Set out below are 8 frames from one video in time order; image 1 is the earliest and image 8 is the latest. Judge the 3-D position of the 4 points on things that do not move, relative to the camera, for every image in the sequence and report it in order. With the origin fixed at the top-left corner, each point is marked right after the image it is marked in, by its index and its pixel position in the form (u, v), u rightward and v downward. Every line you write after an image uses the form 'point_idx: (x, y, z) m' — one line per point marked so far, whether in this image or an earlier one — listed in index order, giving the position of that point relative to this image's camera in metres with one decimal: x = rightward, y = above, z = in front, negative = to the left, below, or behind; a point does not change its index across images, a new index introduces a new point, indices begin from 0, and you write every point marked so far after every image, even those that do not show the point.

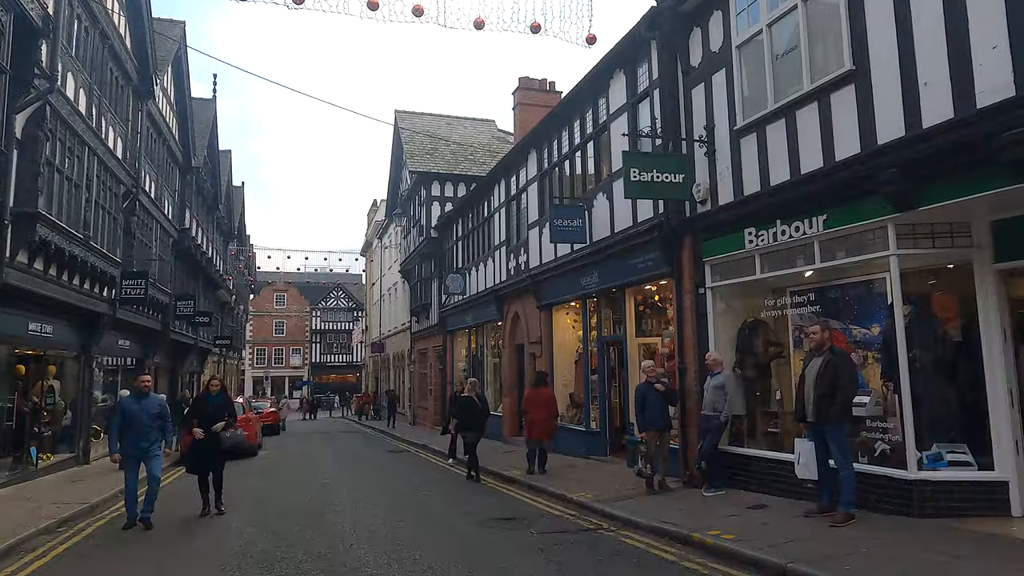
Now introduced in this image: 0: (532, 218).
0: (+0.5, +1.7, +16.7) m
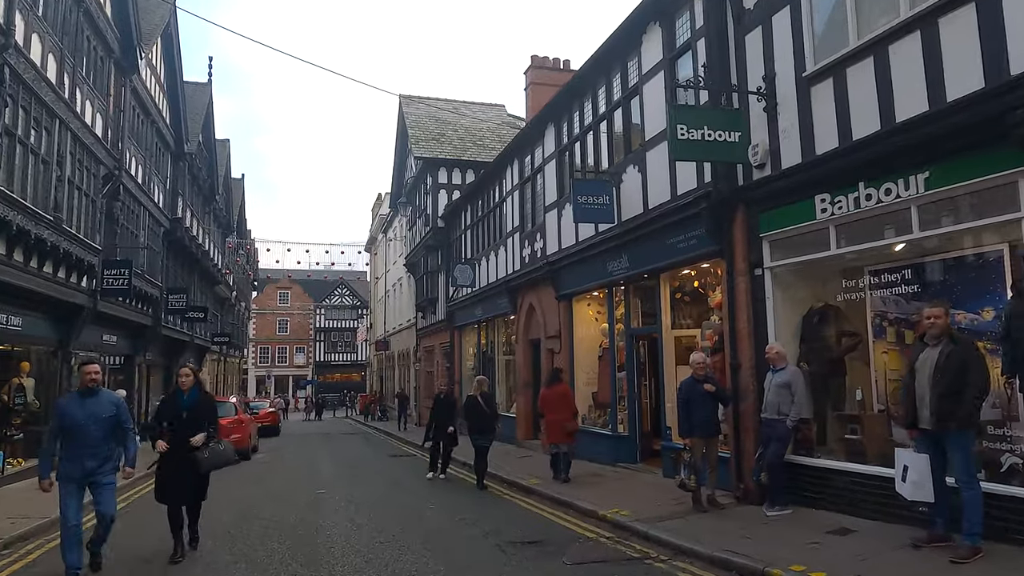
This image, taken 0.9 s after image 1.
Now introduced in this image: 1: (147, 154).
0: (+0.8, +1.9, +15.2) m
1: (-10.2, +3.7, +19.3) m
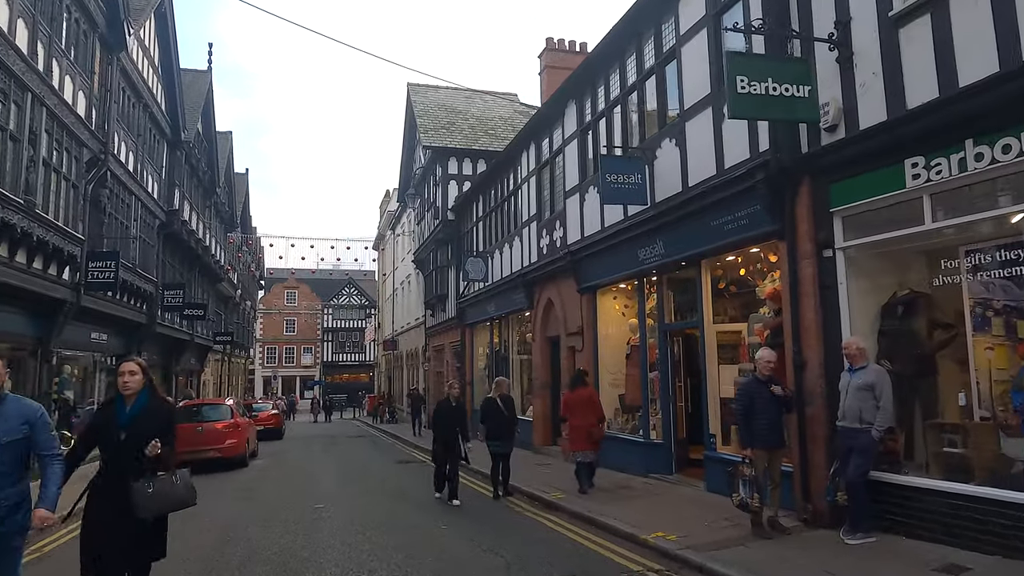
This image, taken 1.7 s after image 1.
0: (+1.2, +2.1, +13.9) m
1: (-9.8, +3.9, +18.2) m
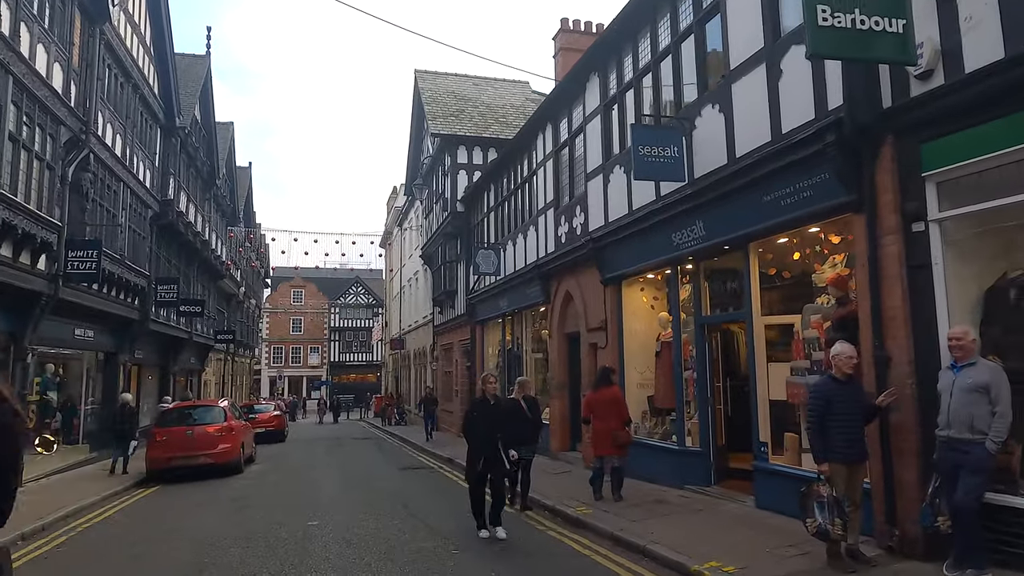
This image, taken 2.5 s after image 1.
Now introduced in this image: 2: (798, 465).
0: (+1.5, +2.3, +12.7) m
1: (-9.4, +4.0, +17.0) m
2: (+3.3, -2.1, +8.0) m
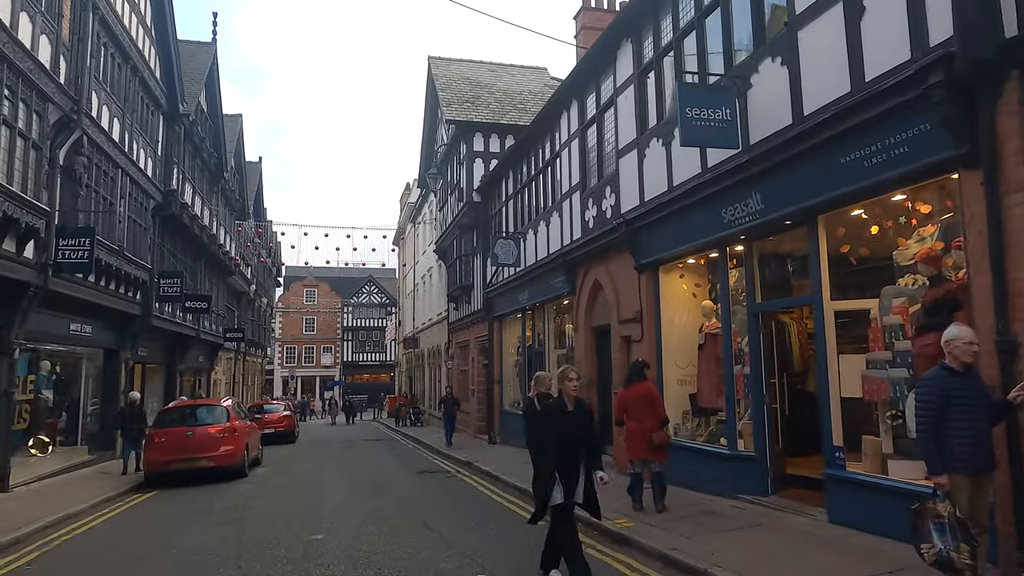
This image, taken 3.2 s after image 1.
0: (+1.9, +2.5, +11.6) m
1: (-8.9, +4.2, +16.1) m
2: (+3.7, -1.8, +6.9) m
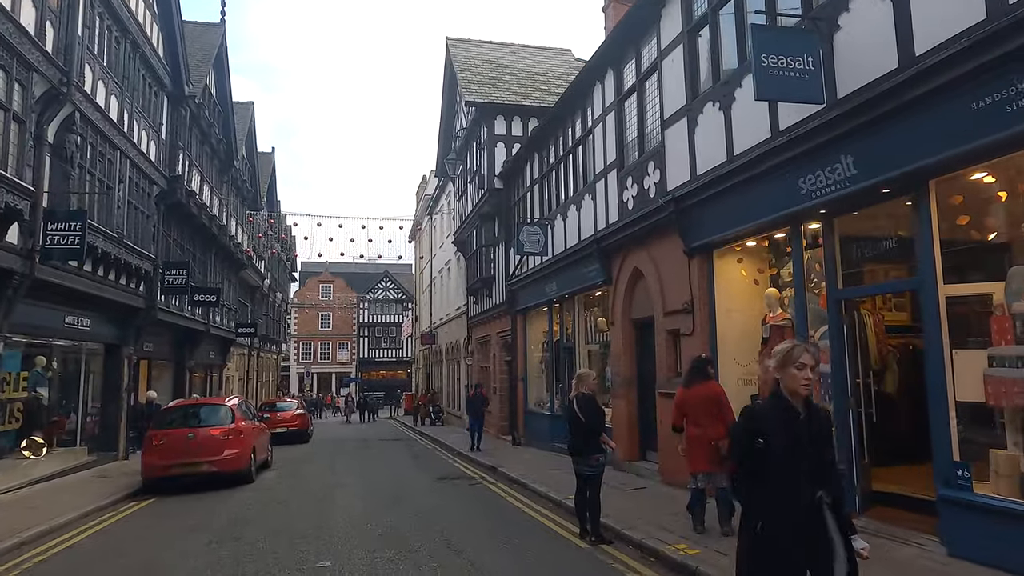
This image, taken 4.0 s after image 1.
0: (+2.4, +2.7, +10.2) m
1: (-8.4, +4.4, +15.0) m
2: (+4.0, -1.7, +5.5) m
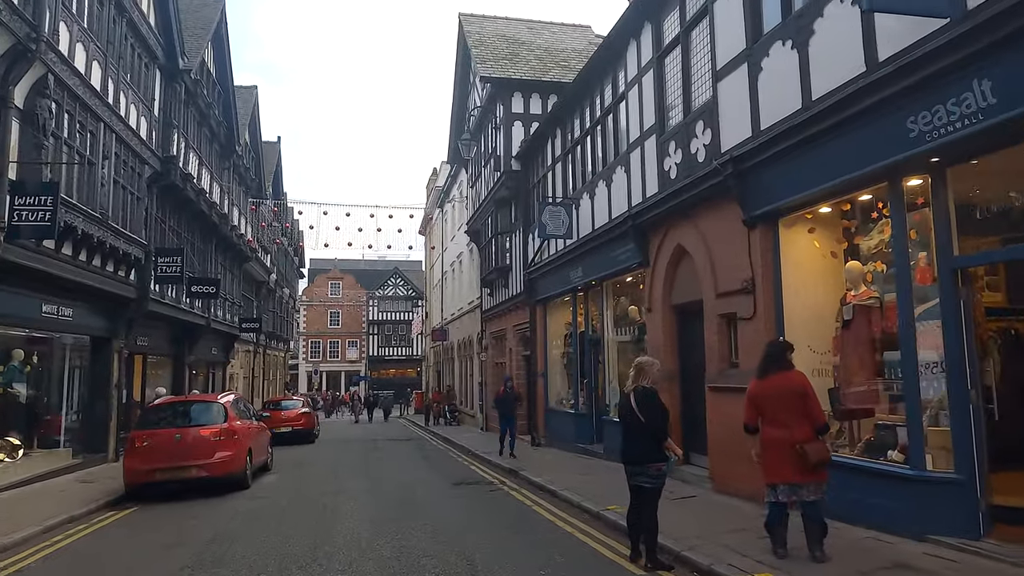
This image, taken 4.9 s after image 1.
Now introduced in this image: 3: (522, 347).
0: (+2.7, +3.0, +8.8) m
1: (-7.9, +4.7, +13.7) m
2: (+4.3, -1.4, +4.1) m
3: (+0.2, -1.7, +20.0) m
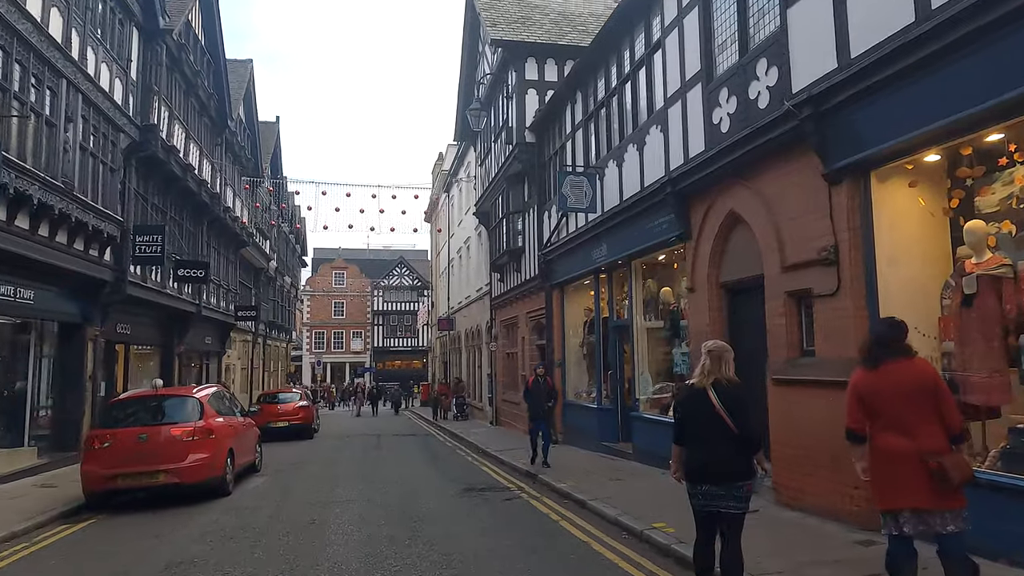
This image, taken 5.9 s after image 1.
0: (+3.0, +3.3, +7.2) m
1: (-7.6, +5.0, +12.2) m
2: (+4.6, -1.1, +2.5) m
3: (+0.6, -1.2, +18.4) m
